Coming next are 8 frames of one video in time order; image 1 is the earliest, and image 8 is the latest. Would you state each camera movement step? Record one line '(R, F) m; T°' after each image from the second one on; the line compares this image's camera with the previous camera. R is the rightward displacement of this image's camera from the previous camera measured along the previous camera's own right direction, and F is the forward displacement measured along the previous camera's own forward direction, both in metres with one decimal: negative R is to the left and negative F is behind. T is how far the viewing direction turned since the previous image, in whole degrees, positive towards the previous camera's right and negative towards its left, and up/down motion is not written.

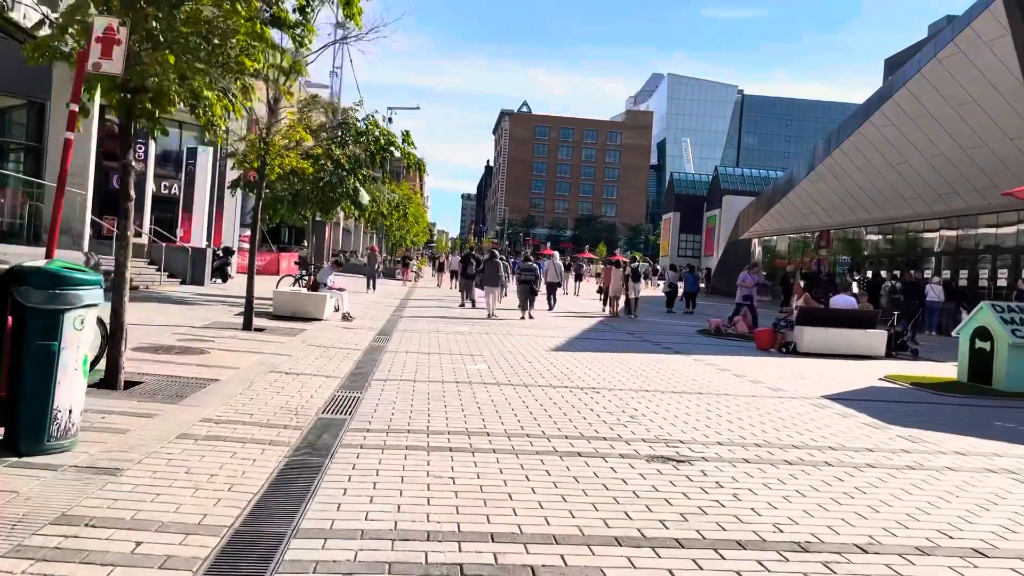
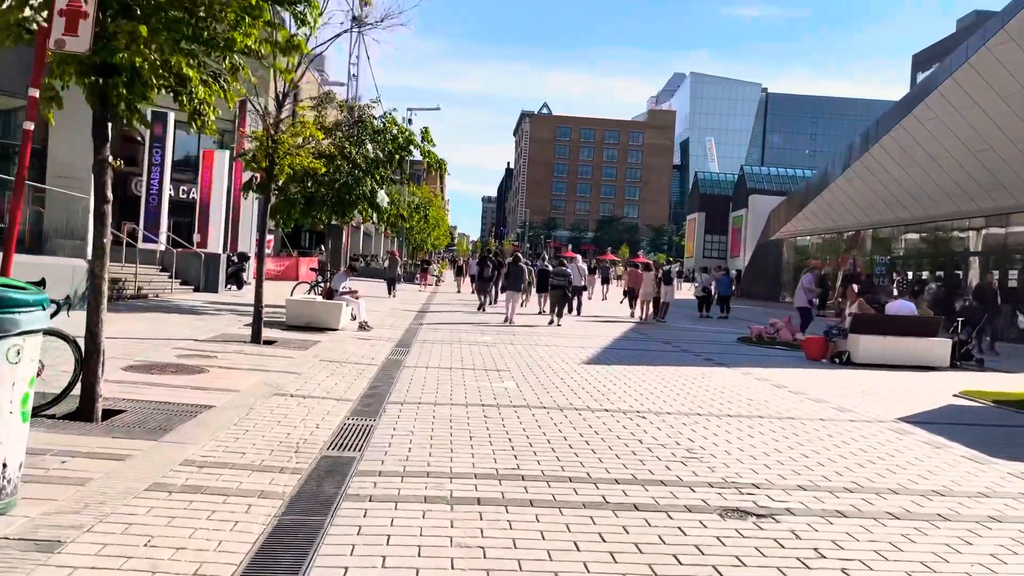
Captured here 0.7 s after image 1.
(-0.1, +1.1) m; -2°
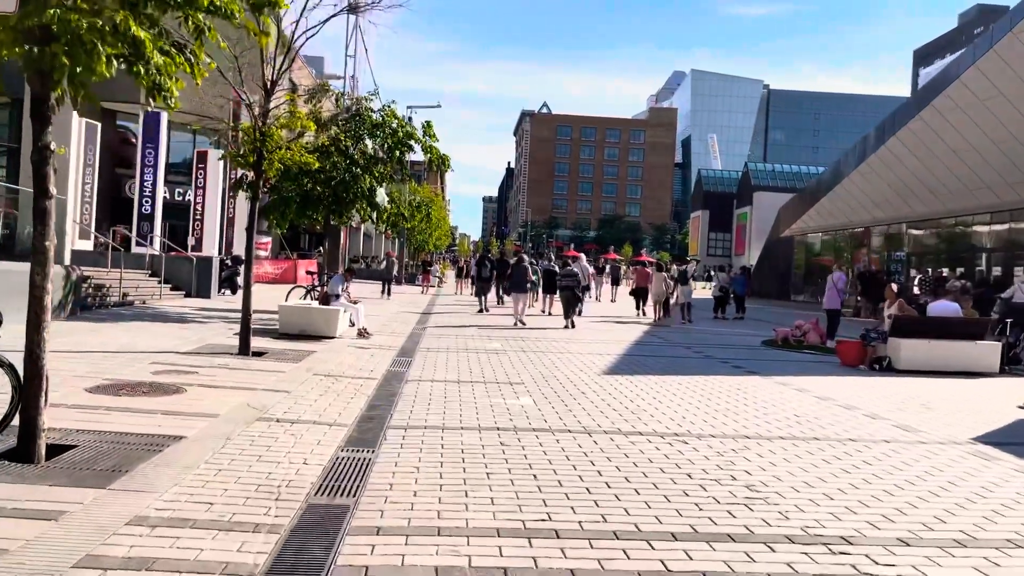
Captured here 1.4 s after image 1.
(-0.2, +1.1) m; 0°
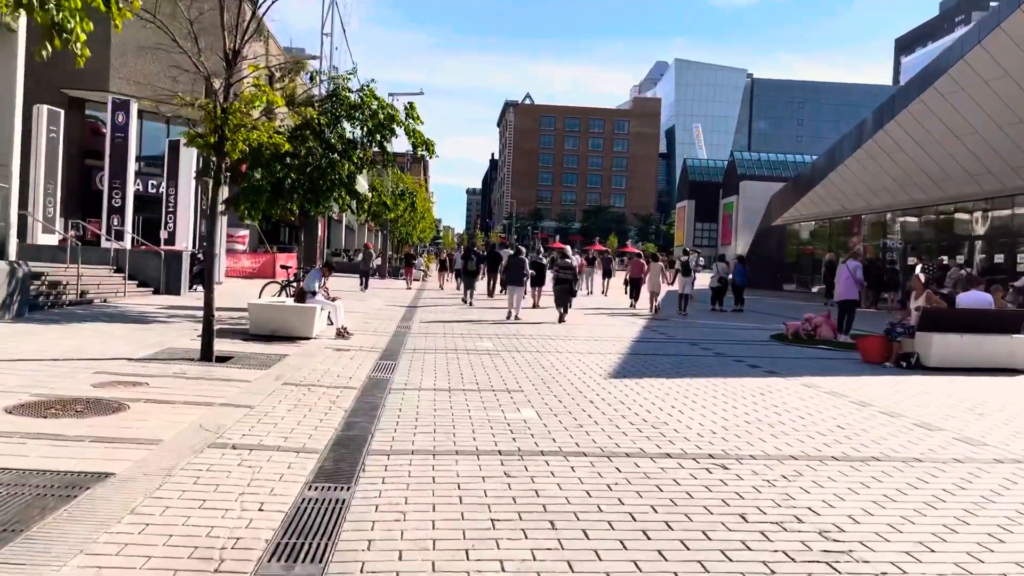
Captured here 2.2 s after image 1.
(-0.1, +1.3) m; +1°
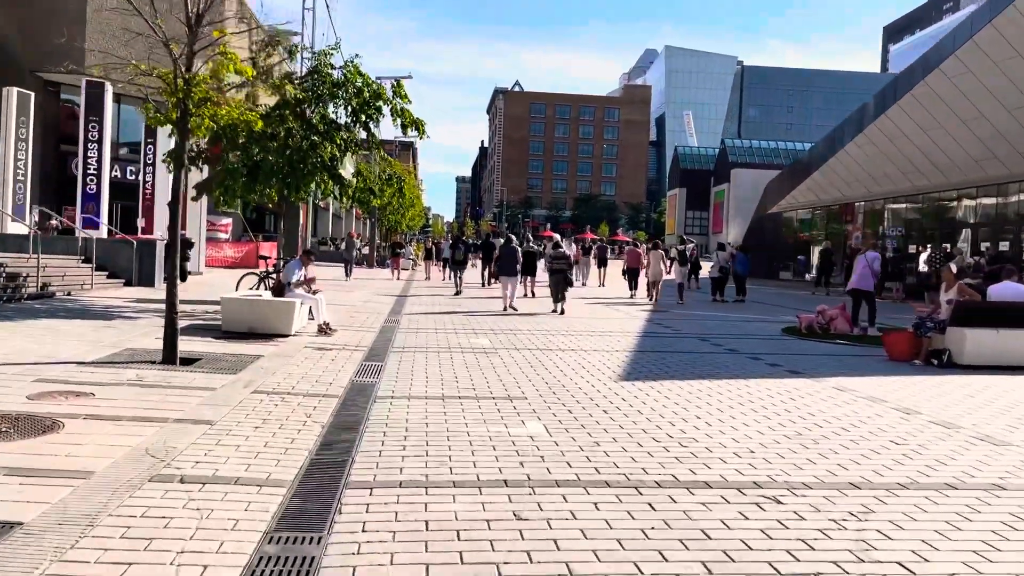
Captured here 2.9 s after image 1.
(-0.1, +1.1) m; +1°
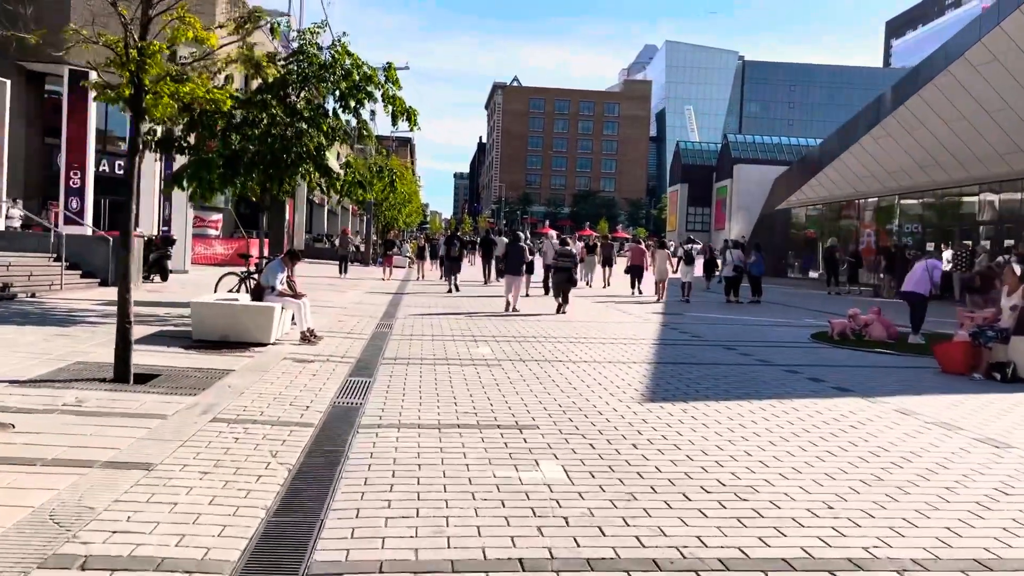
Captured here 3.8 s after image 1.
(-0.1, +1.3) m; 0°
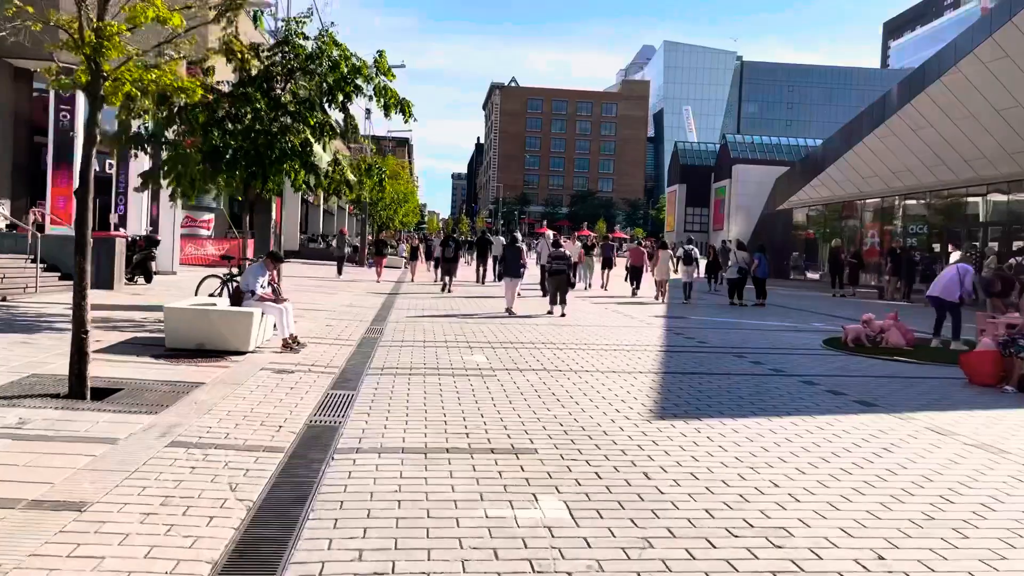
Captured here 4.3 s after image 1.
(0.0, +0.7) m; 0°
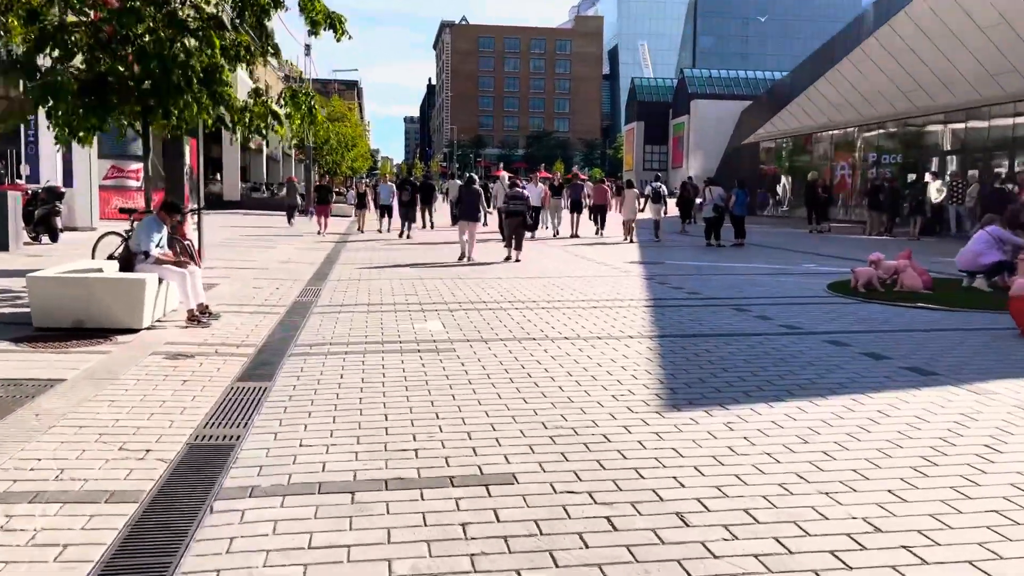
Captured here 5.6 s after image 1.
(0.0, +2.0) m; +3°
